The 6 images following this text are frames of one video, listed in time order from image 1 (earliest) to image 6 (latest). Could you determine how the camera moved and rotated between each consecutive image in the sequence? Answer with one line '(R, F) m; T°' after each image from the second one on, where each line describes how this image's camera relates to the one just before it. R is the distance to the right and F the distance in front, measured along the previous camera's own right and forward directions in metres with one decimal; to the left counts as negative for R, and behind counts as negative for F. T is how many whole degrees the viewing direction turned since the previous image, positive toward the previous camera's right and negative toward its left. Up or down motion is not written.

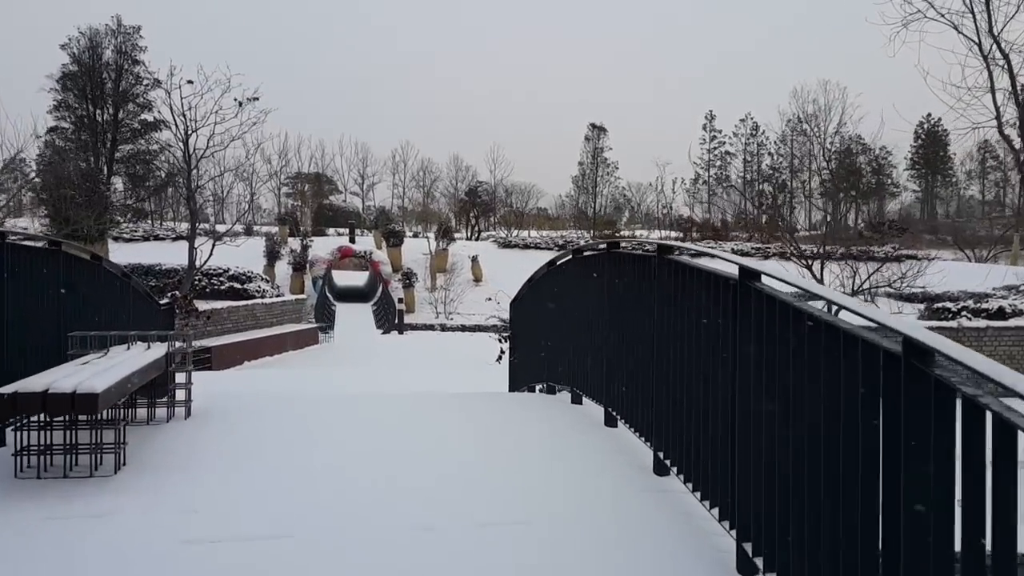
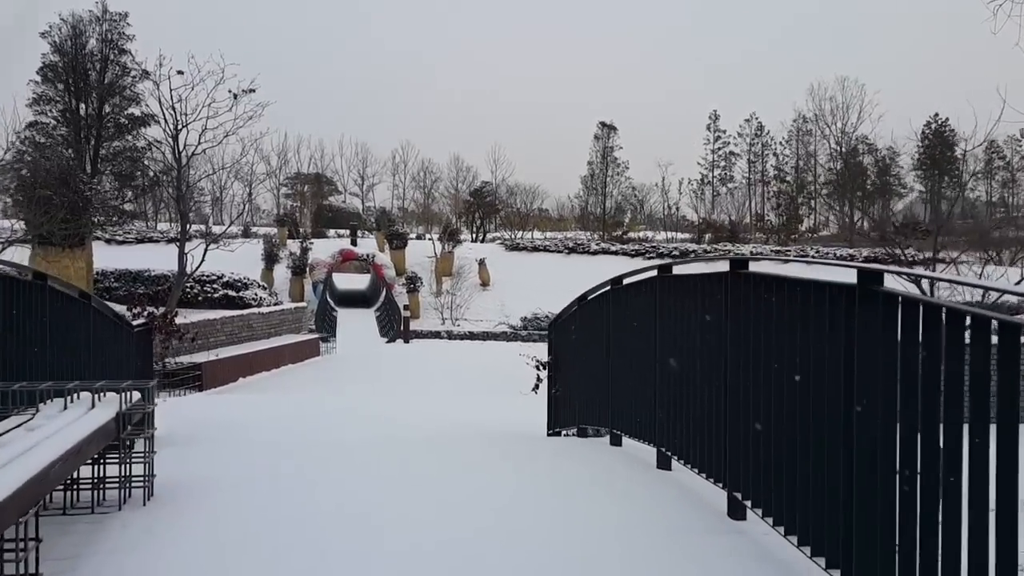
(-0.3, +0.8) m; 0°
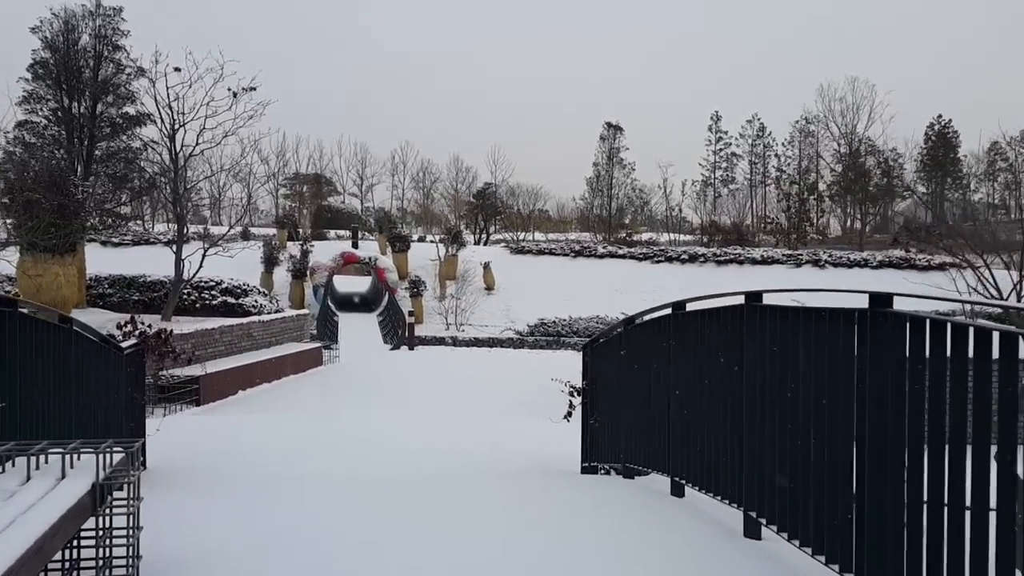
(-0.2, +0.4) m; 0°
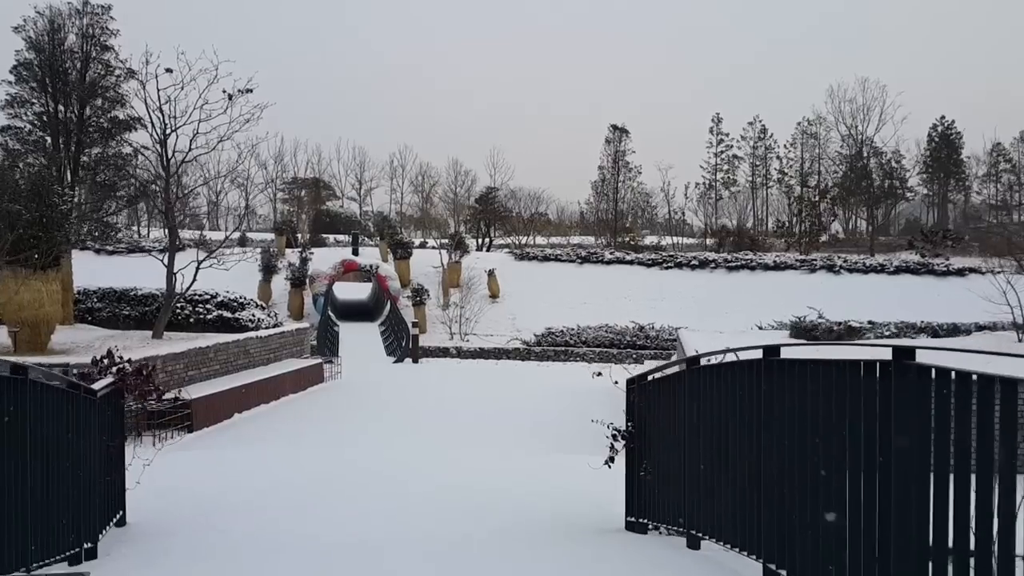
(-0.2, +0.5) m; 0°
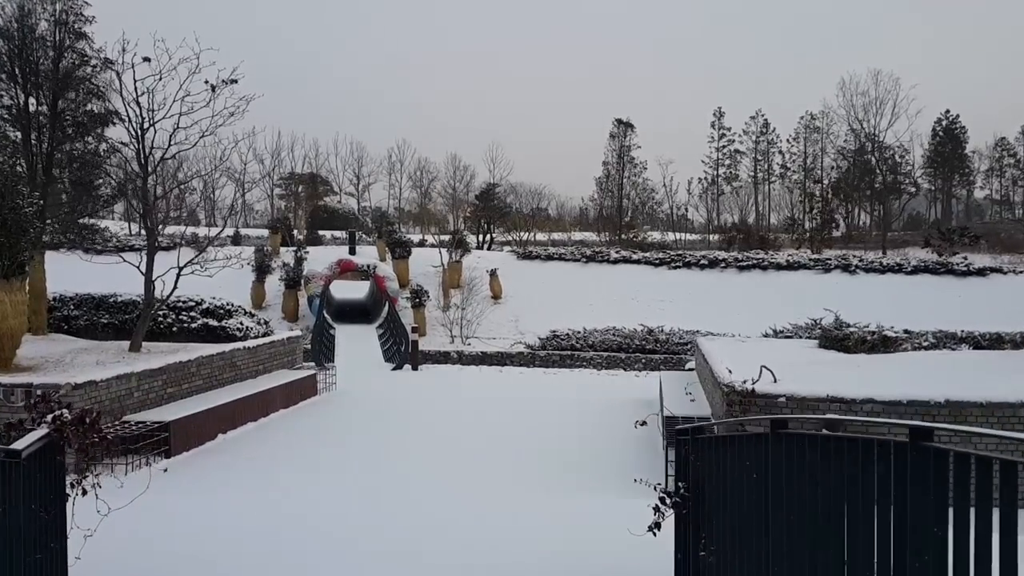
(-0.1, +0.7) m; 0°
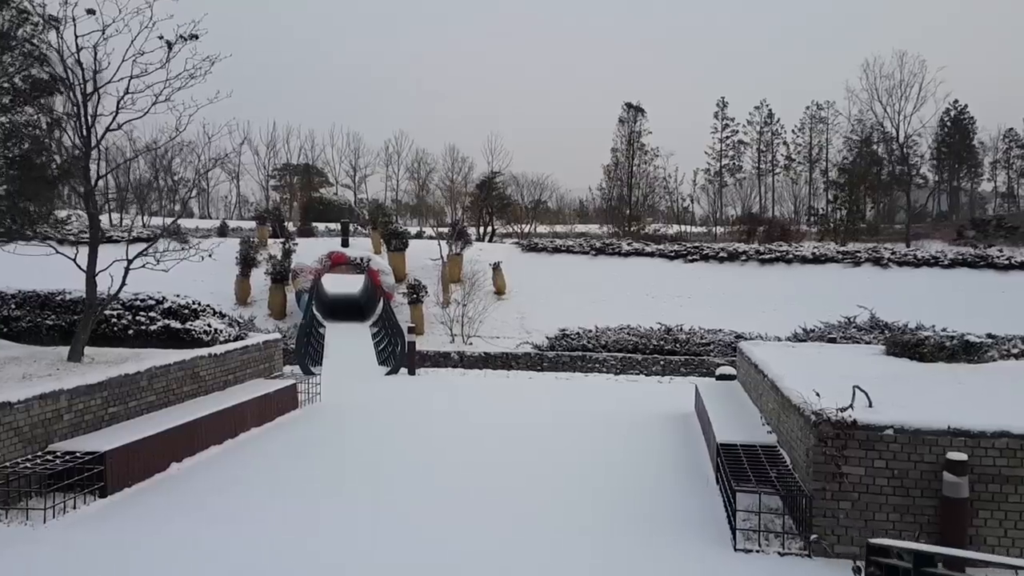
(-0.2, +1.3) m; 0°
